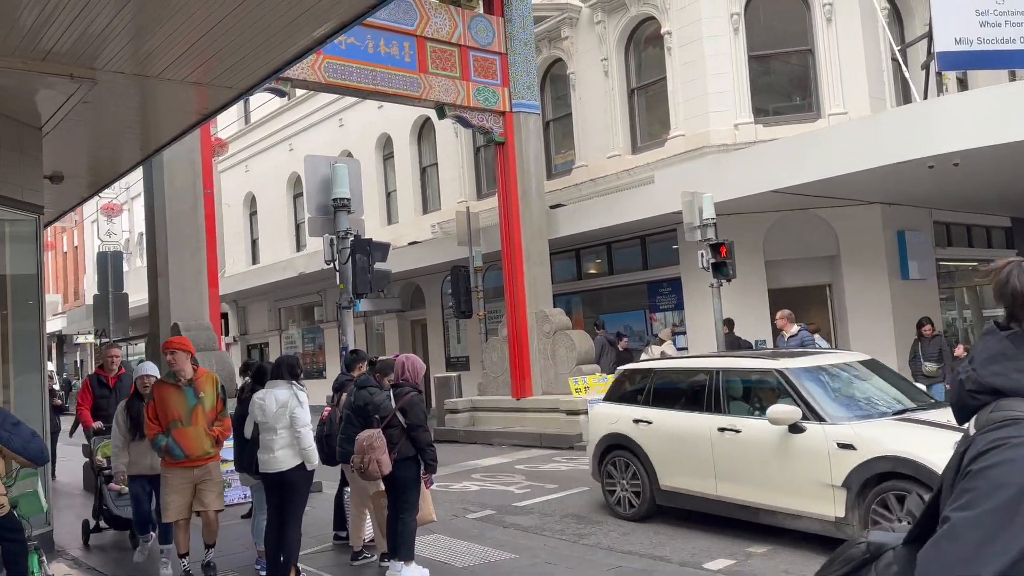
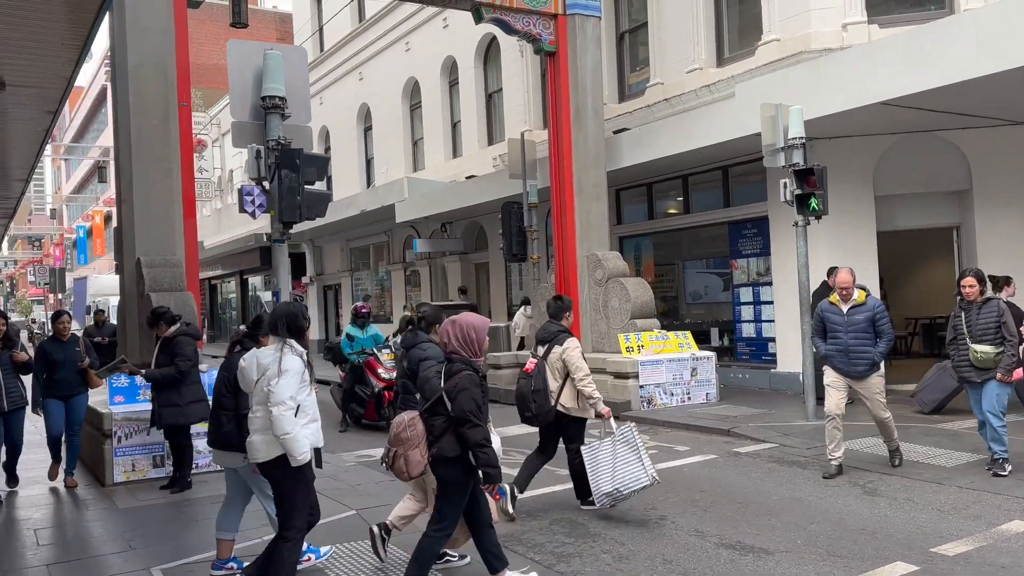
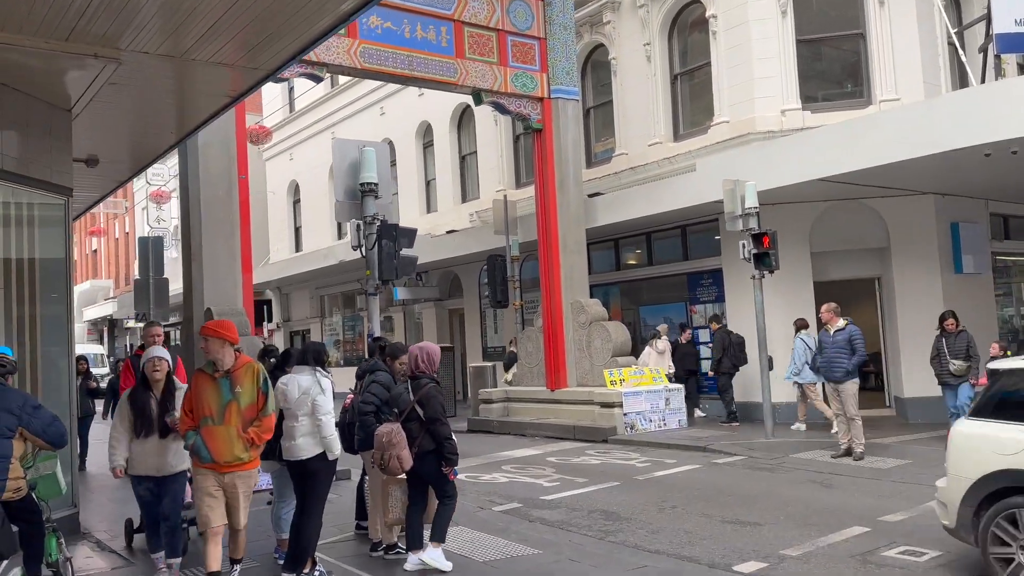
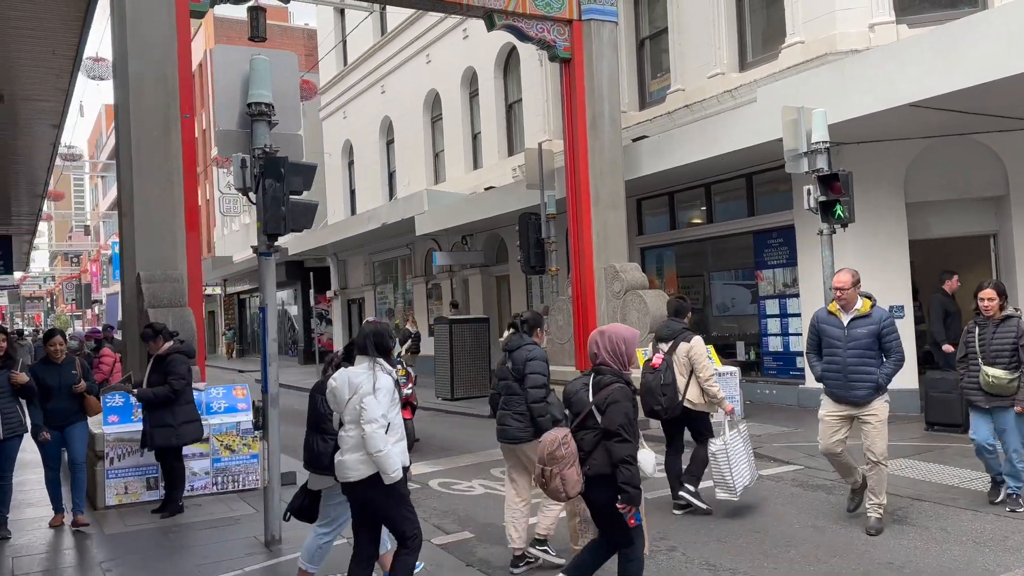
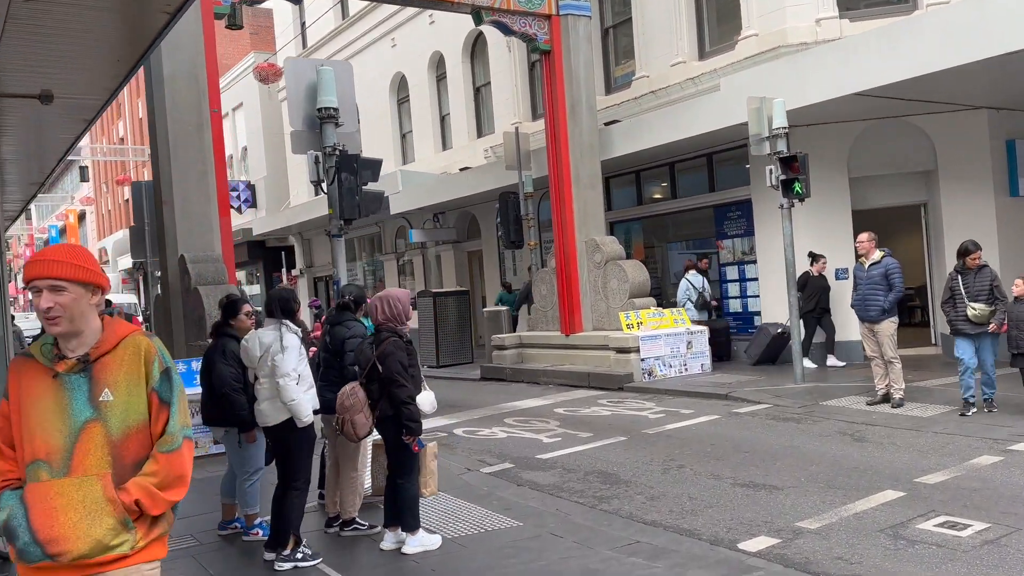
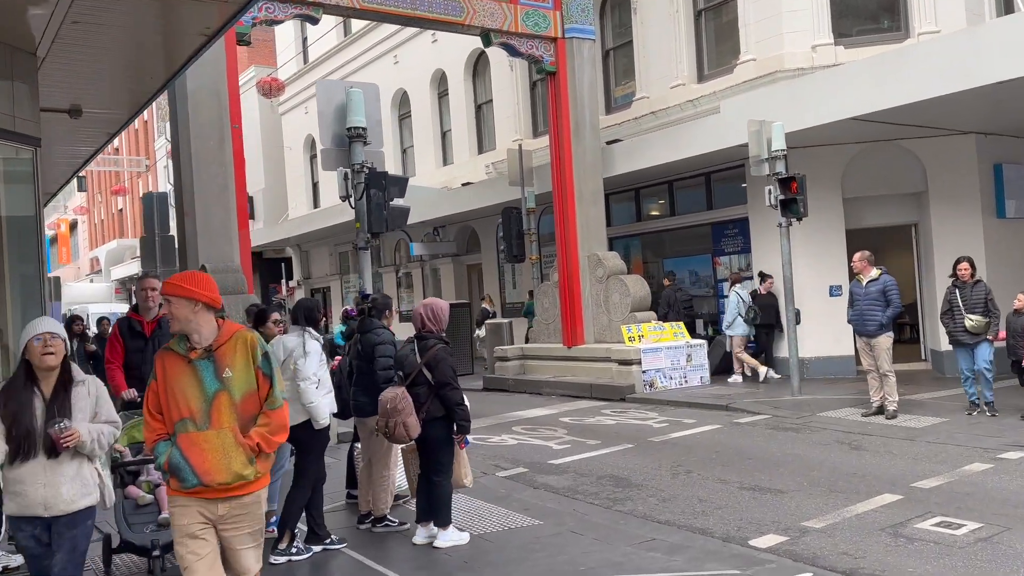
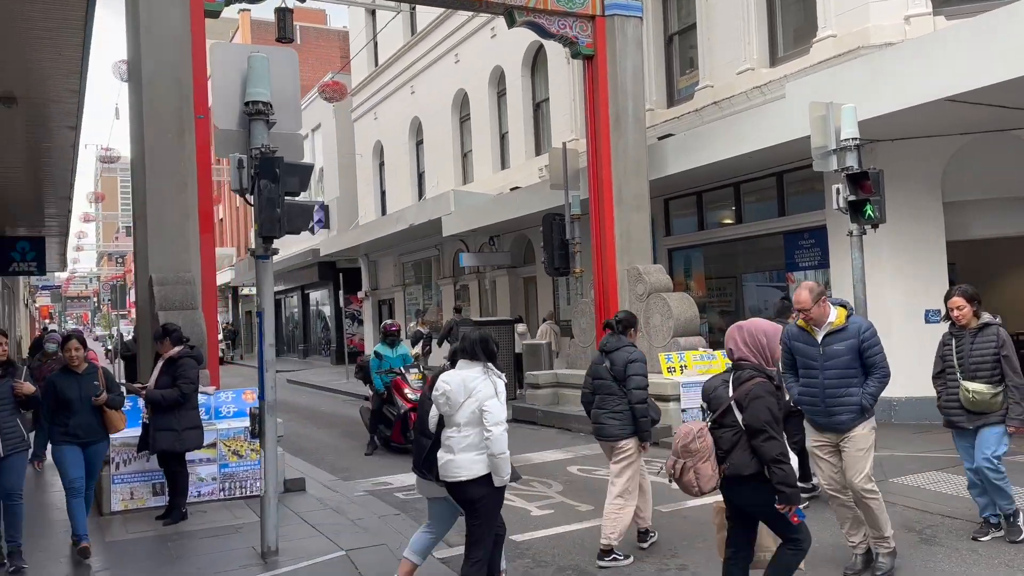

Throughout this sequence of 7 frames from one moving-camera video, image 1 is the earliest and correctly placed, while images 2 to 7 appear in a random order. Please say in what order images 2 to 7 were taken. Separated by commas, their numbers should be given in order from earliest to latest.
3, 6, 5, 2, 4, 7
